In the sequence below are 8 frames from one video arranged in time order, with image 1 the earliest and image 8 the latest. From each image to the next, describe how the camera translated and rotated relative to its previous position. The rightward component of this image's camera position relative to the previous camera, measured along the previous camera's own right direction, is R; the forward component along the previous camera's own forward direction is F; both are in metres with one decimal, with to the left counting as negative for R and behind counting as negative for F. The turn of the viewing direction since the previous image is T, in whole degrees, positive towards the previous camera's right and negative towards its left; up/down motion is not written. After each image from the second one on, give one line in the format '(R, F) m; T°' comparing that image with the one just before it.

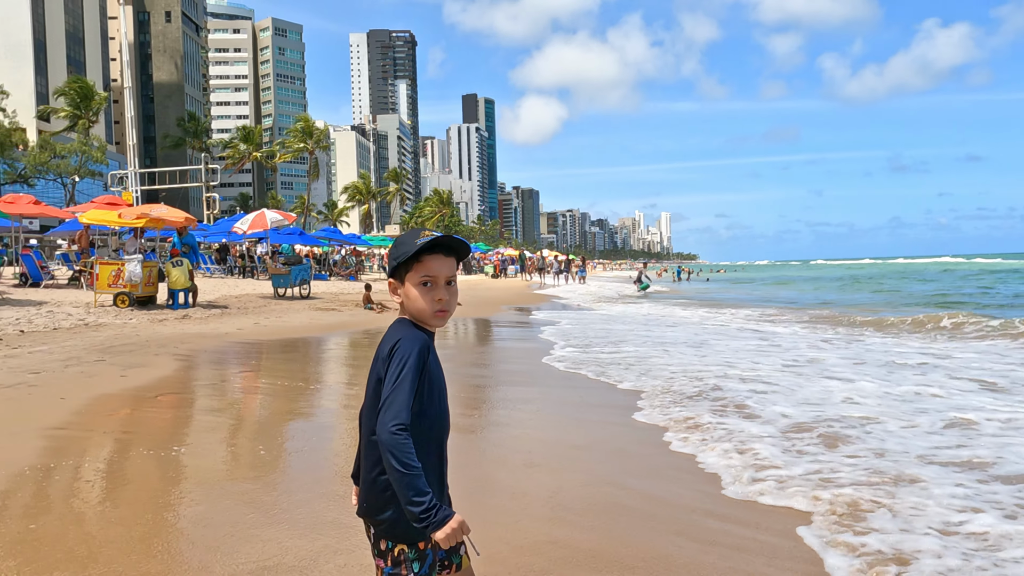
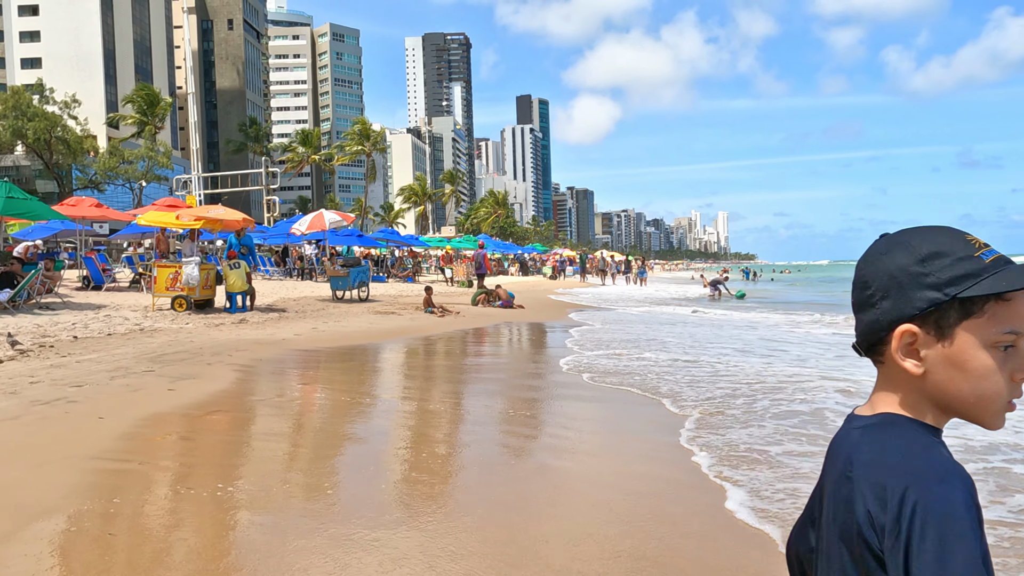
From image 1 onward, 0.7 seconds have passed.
(-0.2, +0.7) m; -4°
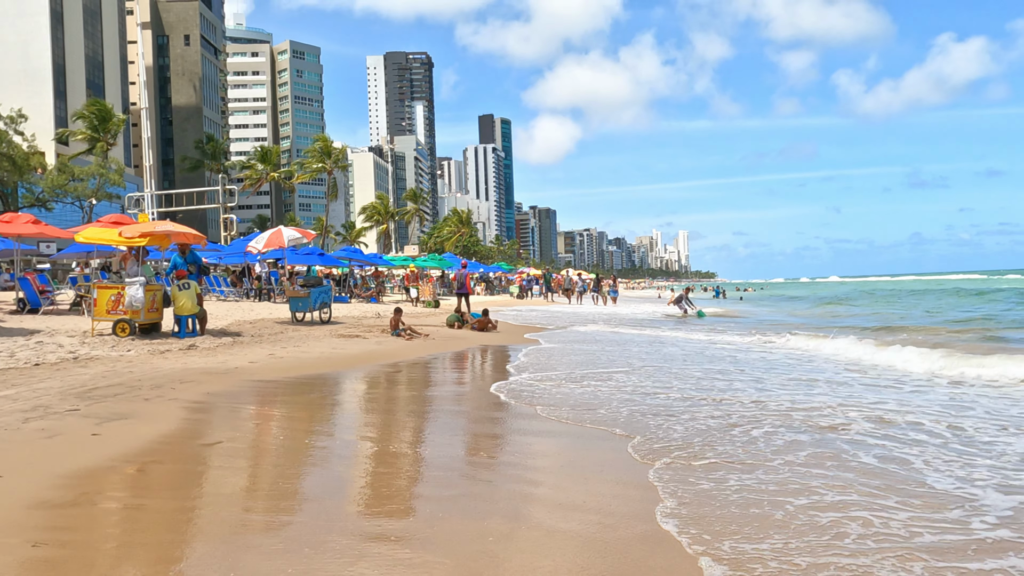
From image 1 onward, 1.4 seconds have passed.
(-0.2, +0.7) m; +3°
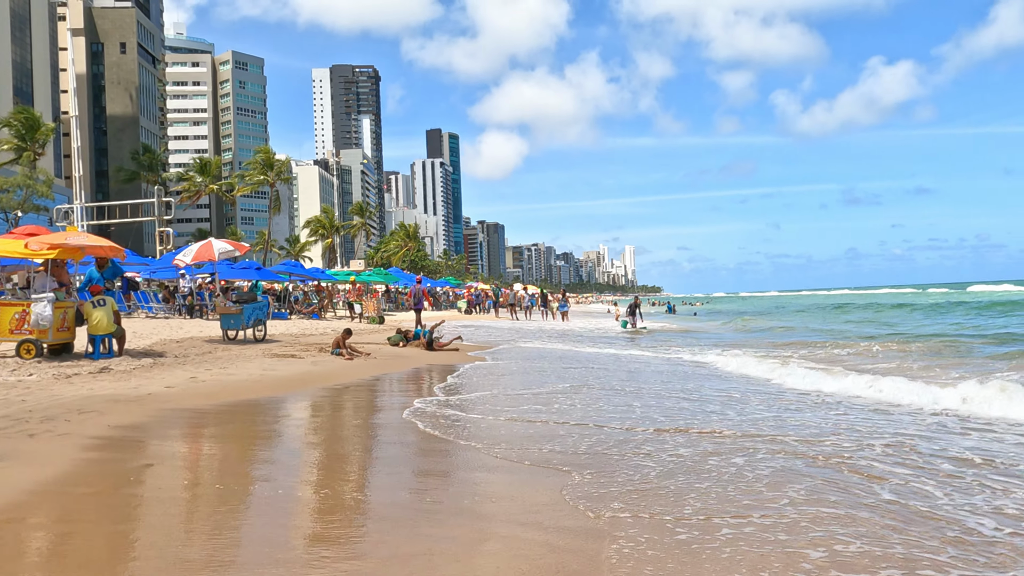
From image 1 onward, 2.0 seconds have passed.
(0.0, +0.6) m; +4°
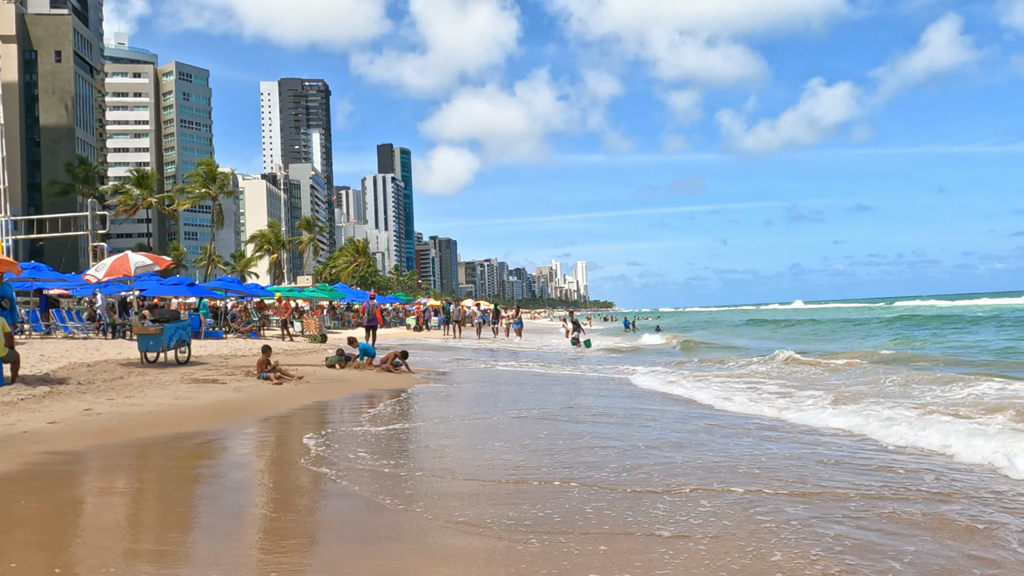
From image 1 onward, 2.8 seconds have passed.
(+0.1, +0.9) m; +4°
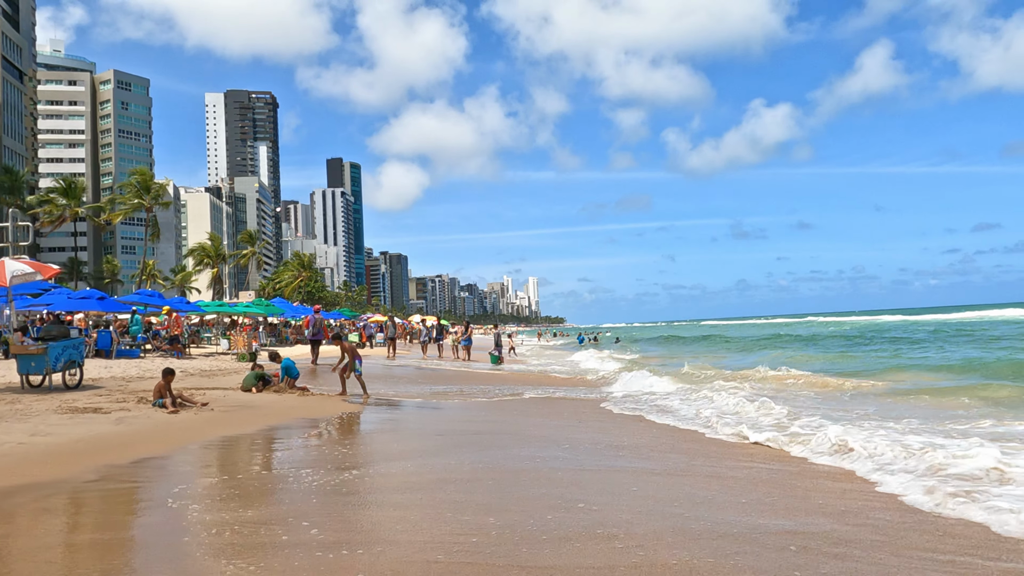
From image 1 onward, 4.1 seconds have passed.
(-0.1, +1.5) m; +4°
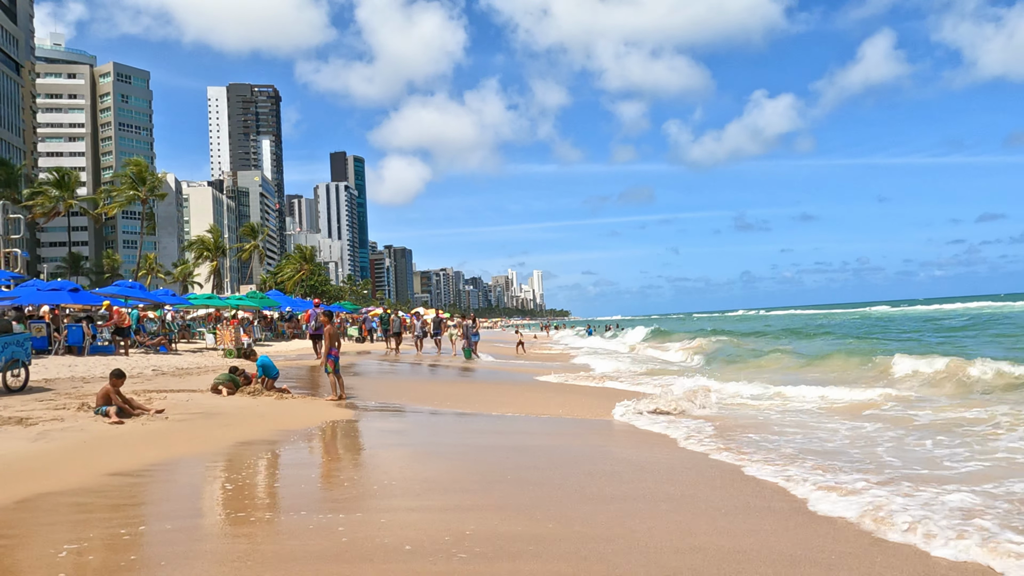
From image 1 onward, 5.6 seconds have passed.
(-0.3, +1.6) m; 0°
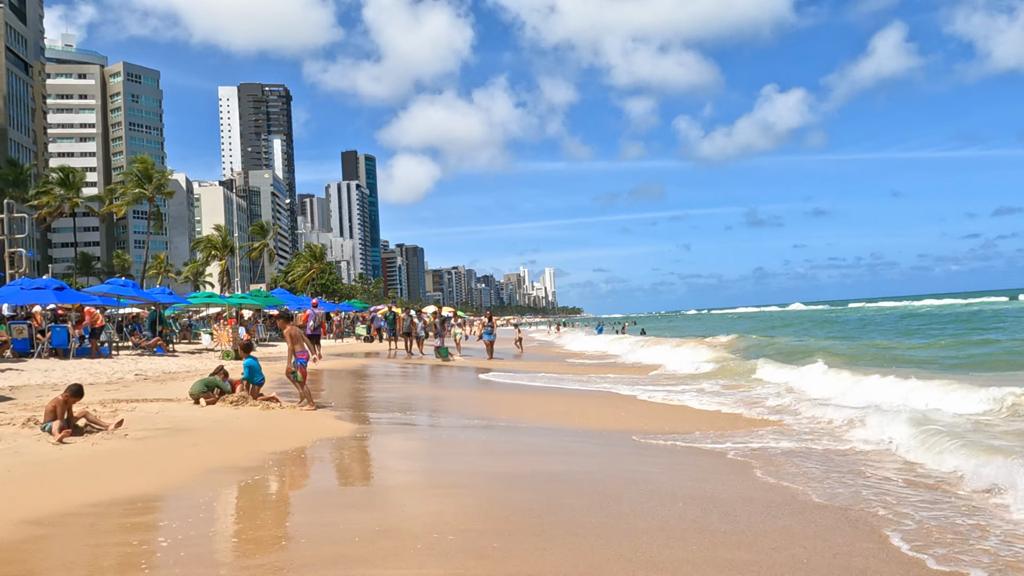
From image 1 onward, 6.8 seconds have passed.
(-0.2, +1.4) m; -1°
